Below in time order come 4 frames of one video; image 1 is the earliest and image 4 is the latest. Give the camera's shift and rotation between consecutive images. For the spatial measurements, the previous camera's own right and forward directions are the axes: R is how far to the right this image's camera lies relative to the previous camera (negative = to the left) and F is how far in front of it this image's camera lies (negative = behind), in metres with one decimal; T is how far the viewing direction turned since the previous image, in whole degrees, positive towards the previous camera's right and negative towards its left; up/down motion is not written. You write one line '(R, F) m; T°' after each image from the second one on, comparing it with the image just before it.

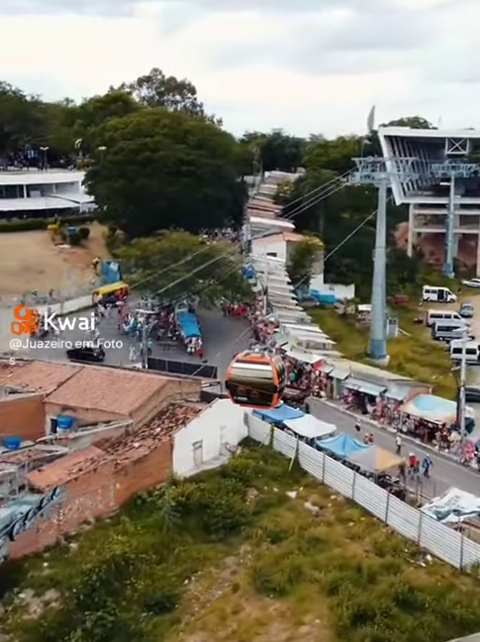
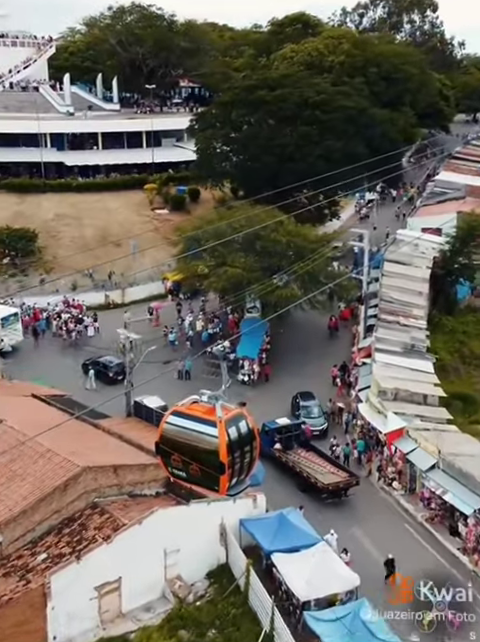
(+7.4, +16.0) m; -19°
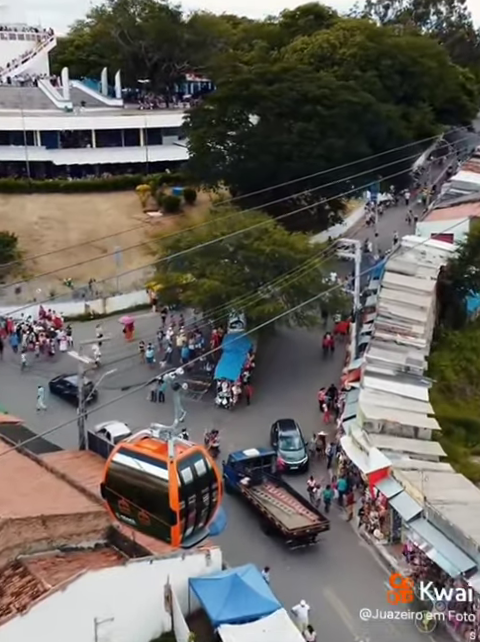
(+1.9, +3.0) m; -2°
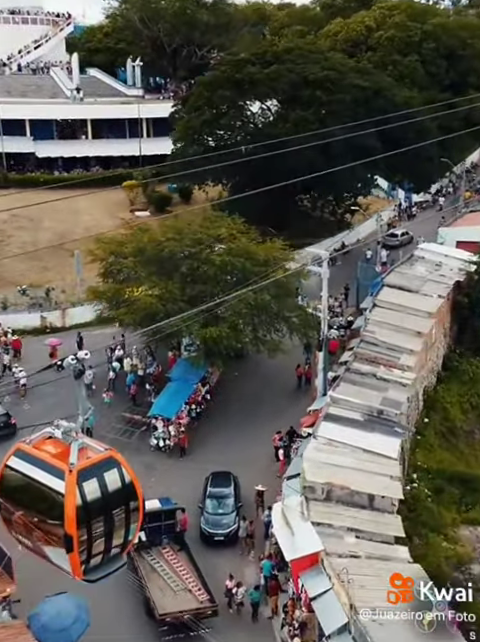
(+4.2, +5.6) m; -6°
